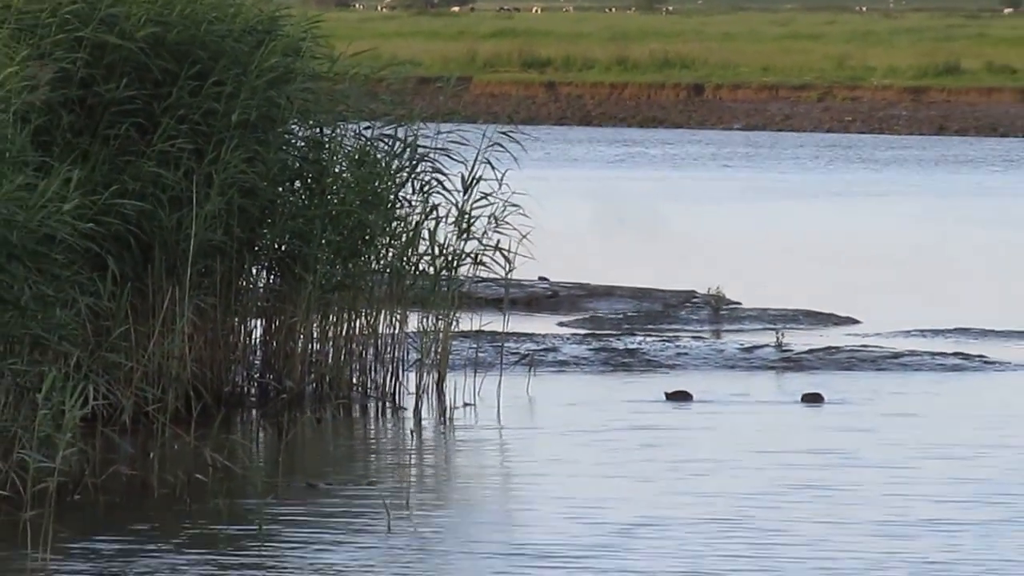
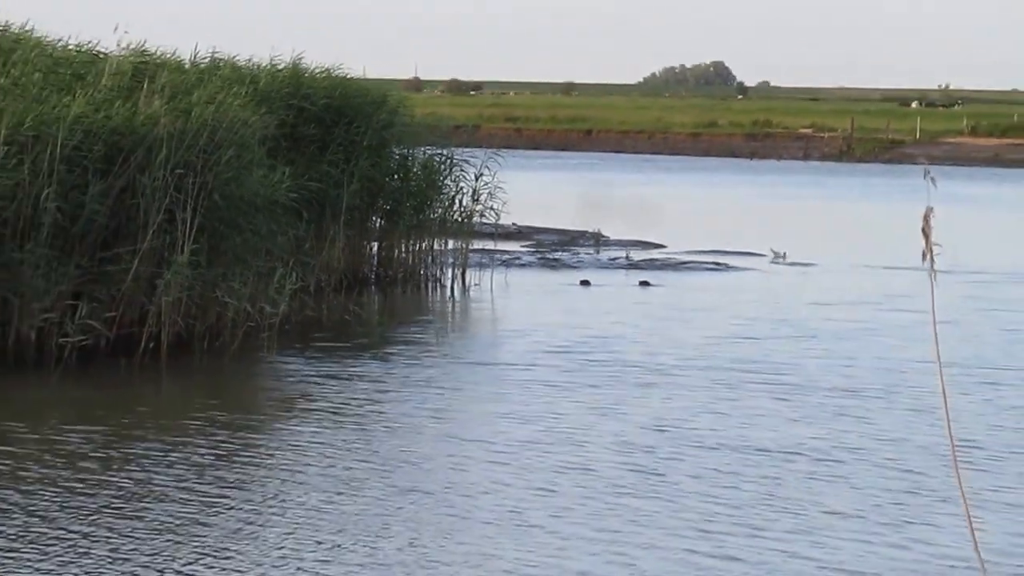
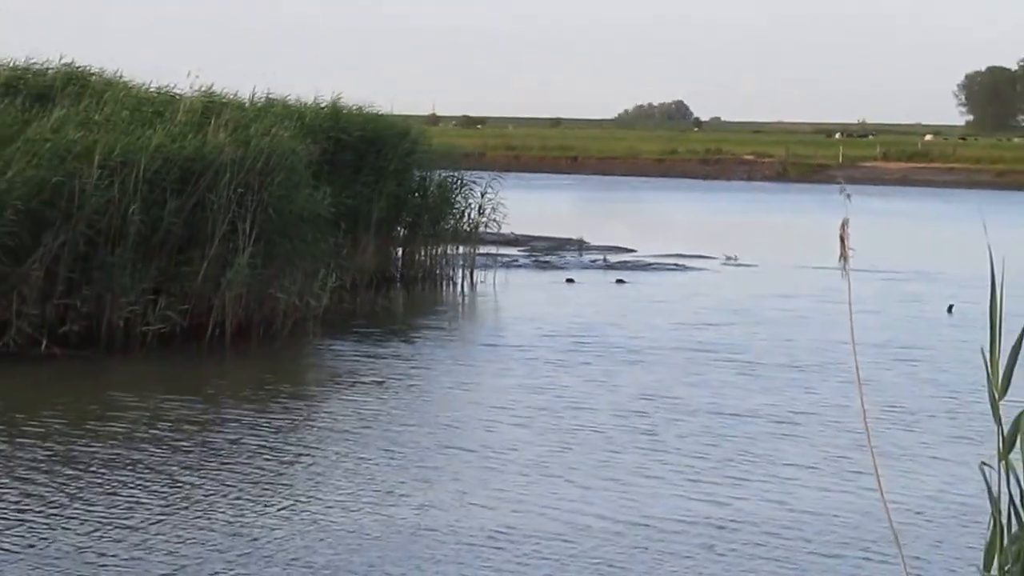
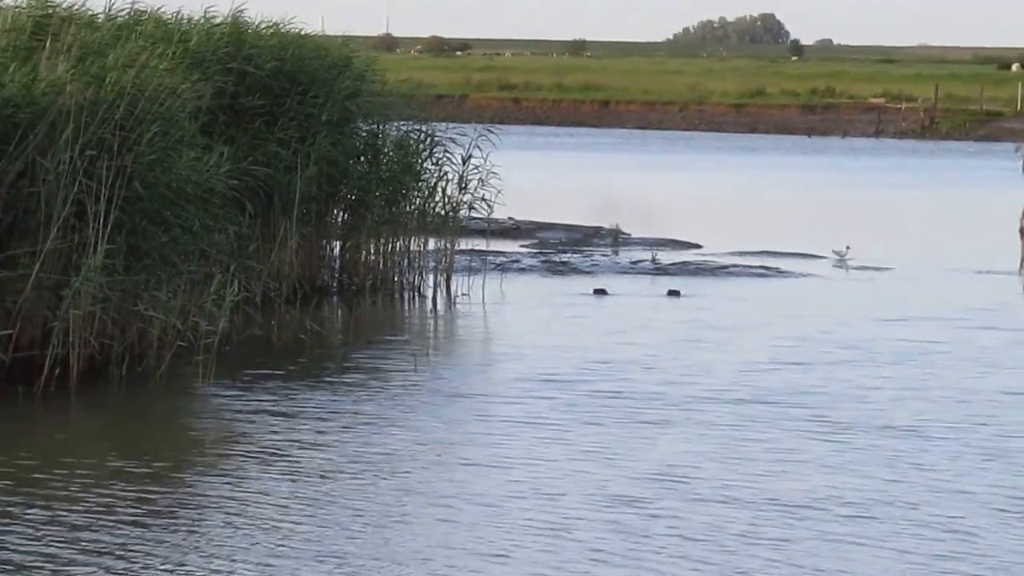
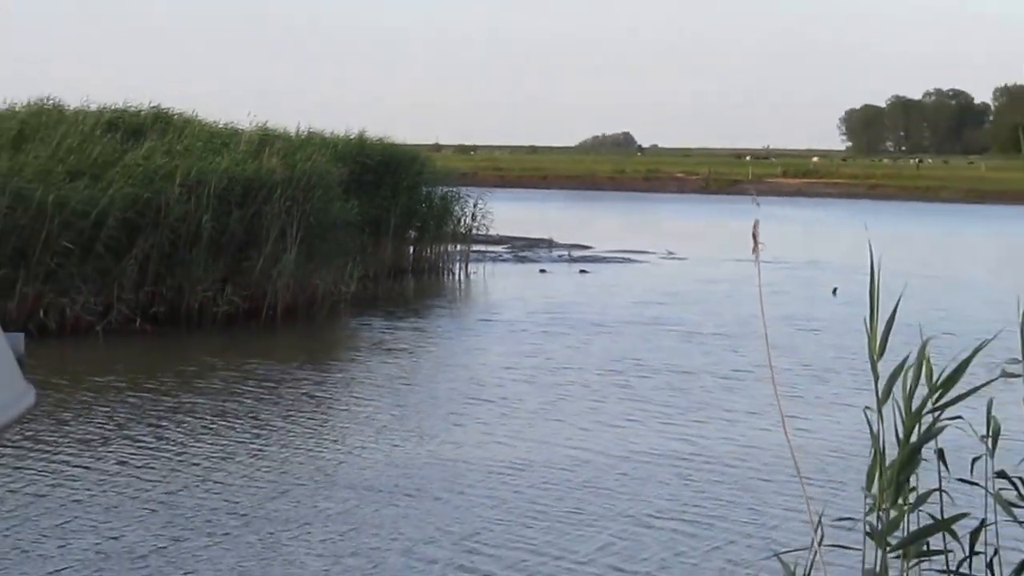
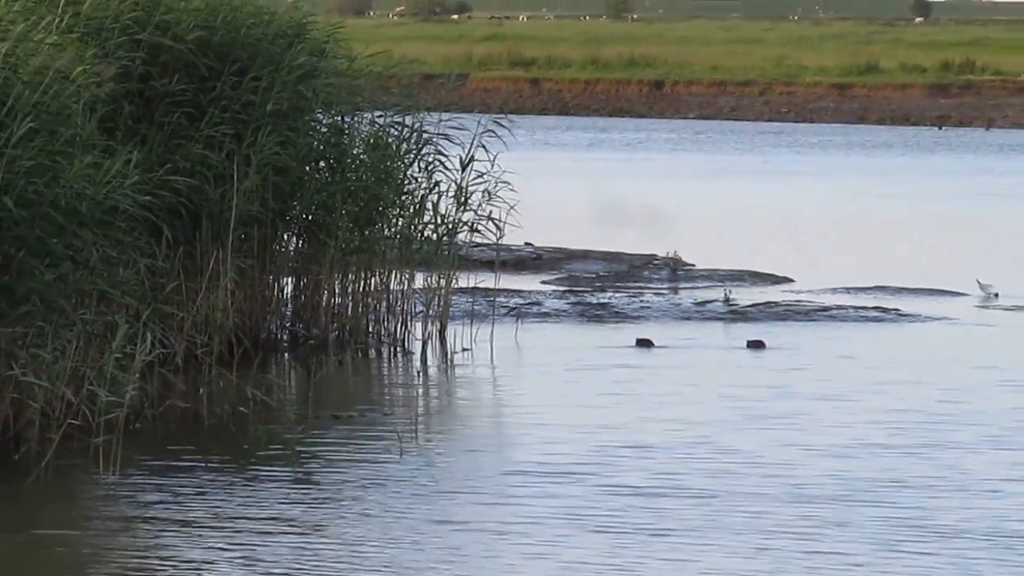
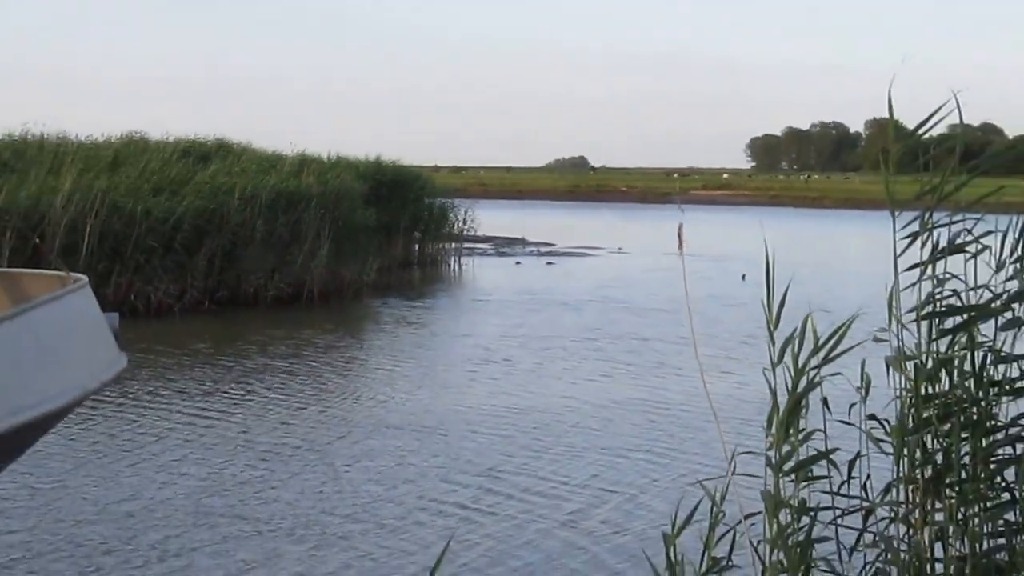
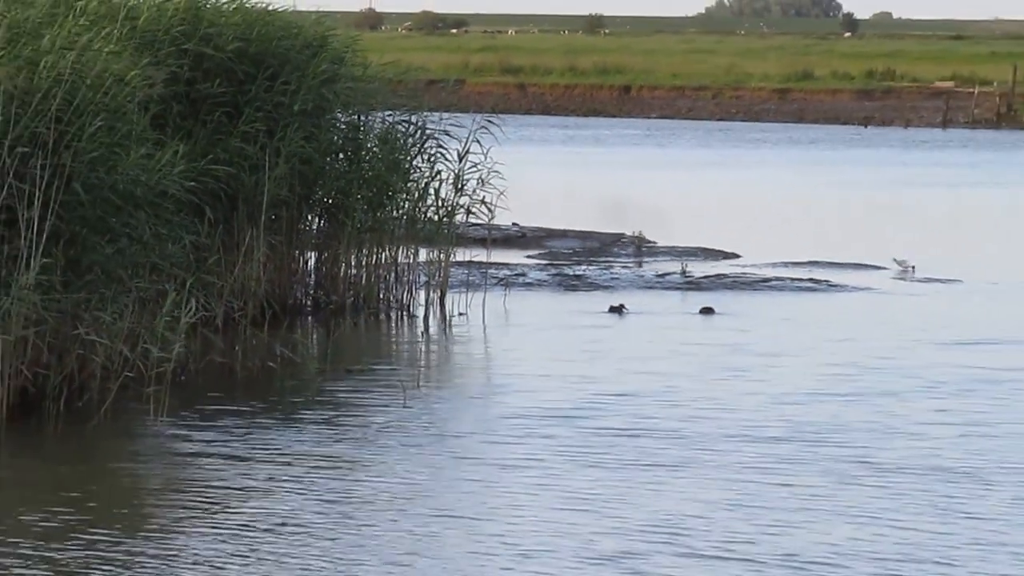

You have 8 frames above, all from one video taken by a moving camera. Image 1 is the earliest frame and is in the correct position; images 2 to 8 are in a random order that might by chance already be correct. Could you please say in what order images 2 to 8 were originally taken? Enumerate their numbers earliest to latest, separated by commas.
6, 8, 4, 2, 3, 5, 7
